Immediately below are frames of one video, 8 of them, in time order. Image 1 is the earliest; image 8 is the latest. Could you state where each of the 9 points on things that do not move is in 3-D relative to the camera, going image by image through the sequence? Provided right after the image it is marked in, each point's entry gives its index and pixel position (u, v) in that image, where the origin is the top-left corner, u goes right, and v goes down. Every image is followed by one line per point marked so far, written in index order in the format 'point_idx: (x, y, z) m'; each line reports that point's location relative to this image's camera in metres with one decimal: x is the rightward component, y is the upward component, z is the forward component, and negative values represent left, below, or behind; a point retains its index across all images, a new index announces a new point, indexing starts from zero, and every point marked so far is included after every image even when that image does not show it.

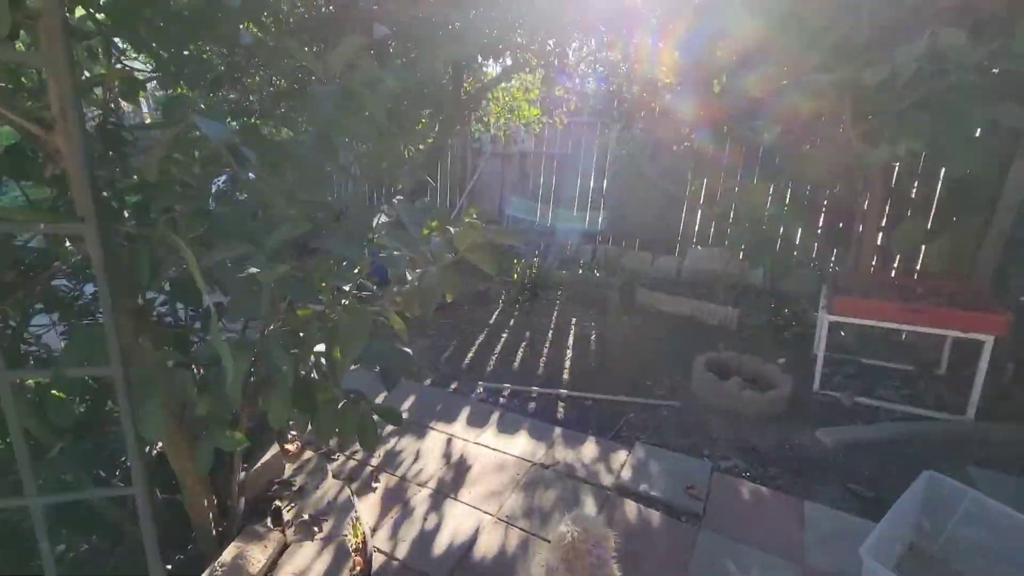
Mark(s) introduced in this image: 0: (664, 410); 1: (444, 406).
0: (+0.8, -0.7, +2.7) m
1: (-0.4, -0.6, +2.7) m
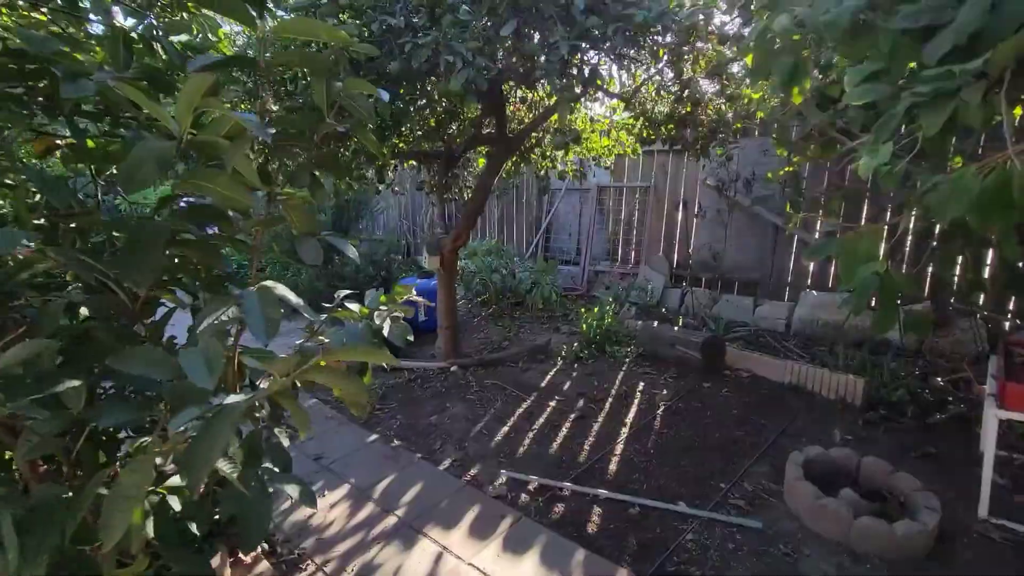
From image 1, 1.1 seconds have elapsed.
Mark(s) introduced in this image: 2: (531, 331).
0: (+0.9, -1.0, +2.0) m
1: (-0.3, -1.0, +2.2) m
2: (+0.2, -0.4, +4.5) m
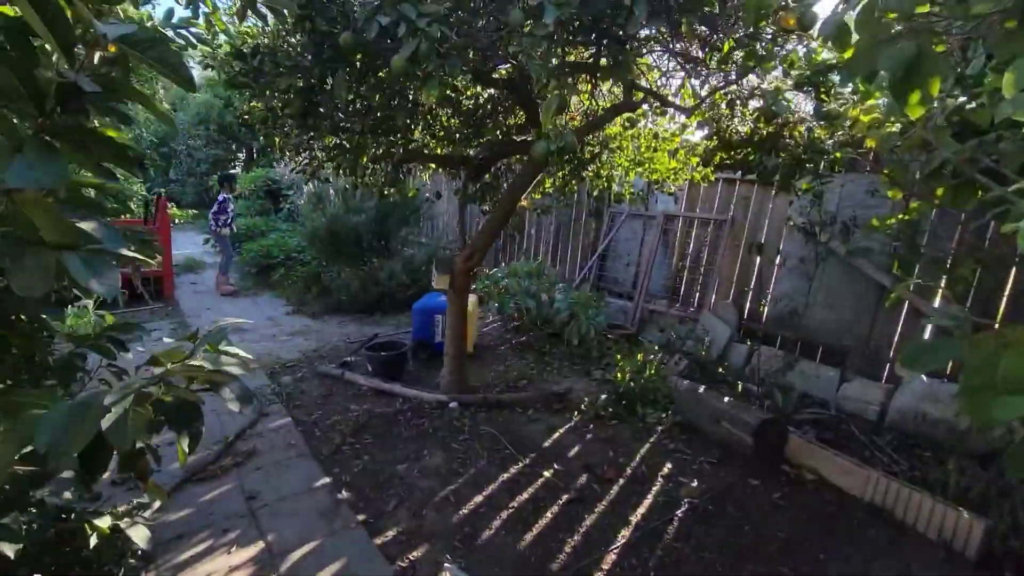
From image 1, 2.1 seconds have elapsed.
0: (+0.6, -1.3, +1.3) m
1: (-0.5, -1.1, +1.7) m
2: (+0.4, -0.7, +4.0) m
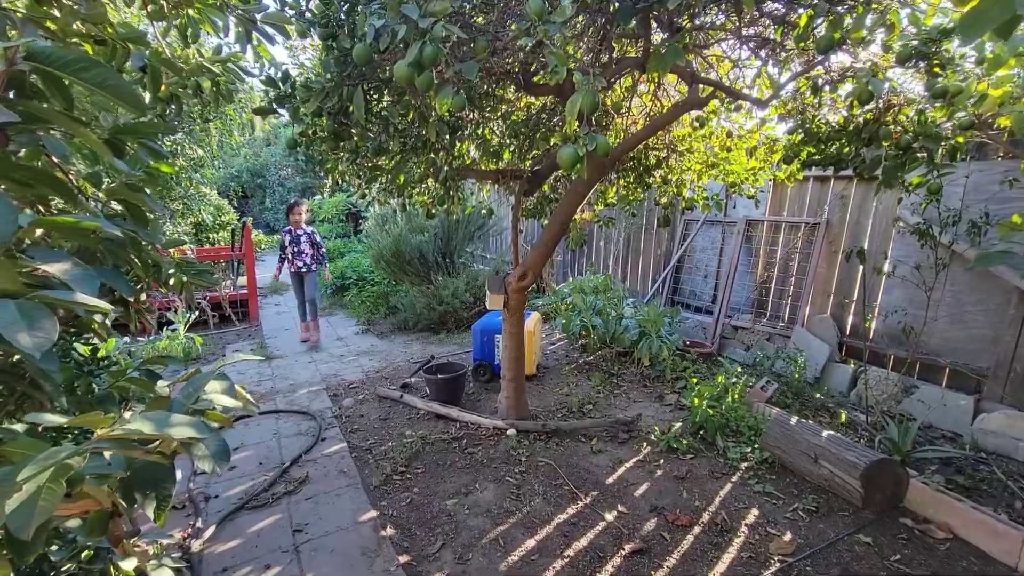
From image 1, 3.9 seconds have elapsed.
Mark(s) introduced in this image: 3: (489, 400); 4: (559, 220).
0: (+0.7, -1.3, +1.0) m
1: (-0.4, -1.2, +1.6) m
2: (+0.8, -0.8, +3.7) m
3: (-0.2, -0.8, +3.6) m
4: (+0.3, +0.4, +2.8) m
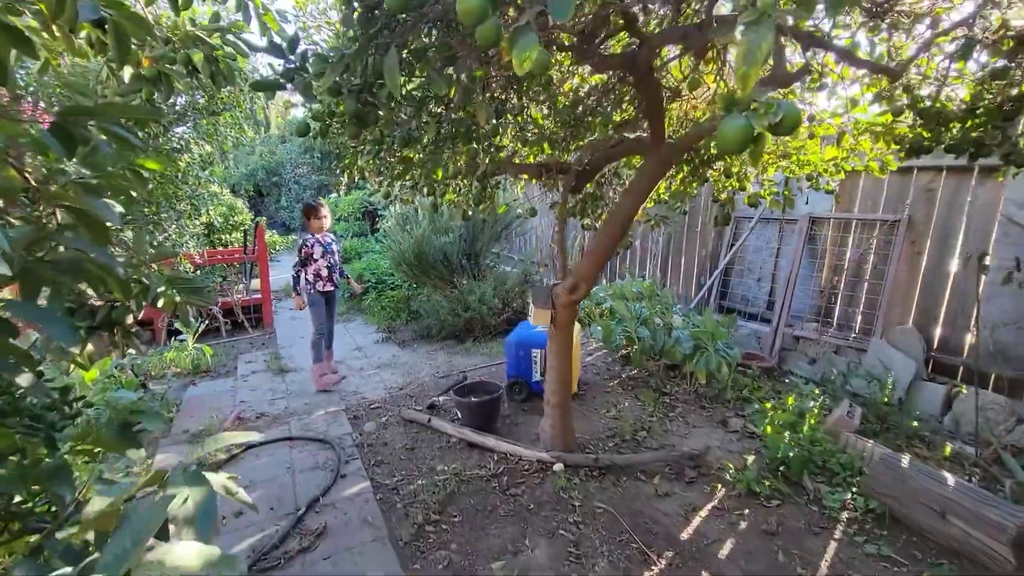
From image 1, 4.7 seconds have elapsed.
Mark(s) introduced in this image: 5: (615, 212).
0: (+0.9, -1.4, +0.6) m
1: (-0.2, -1.3, +1.2) m
2: (+1.1, -0.9, +3.2) m
3: (+0.1, -0.9, +3.1) m
4: (+0.5, +0.3, +2.4) m
5: (+0.5, +0.4, +2.4) m
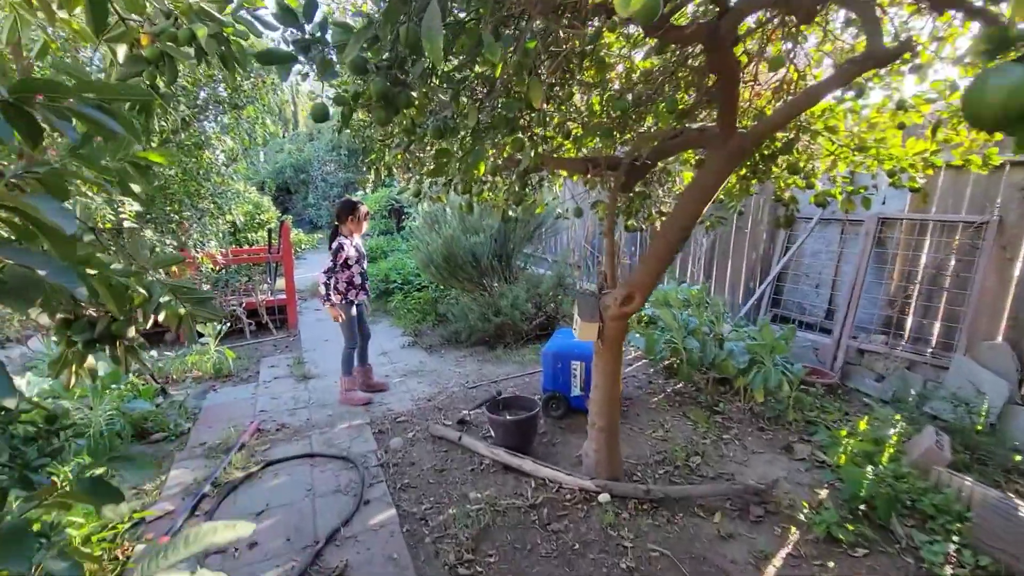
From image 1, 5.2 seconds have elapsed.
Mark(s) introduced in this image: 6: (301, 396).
0: (+1.0, -1.5, +0.2) m
1: (0.0, -1.3, +0.9) m
2: (+1.3, -0.9, +2.9) m
3: (+0.3, -0.9, +2.9) m
4: (+0.7, +0.3, +2.1) m
5: (+0.7, +0.3, +2.1) m
6: (-1.5, -0.8, +3.6) m
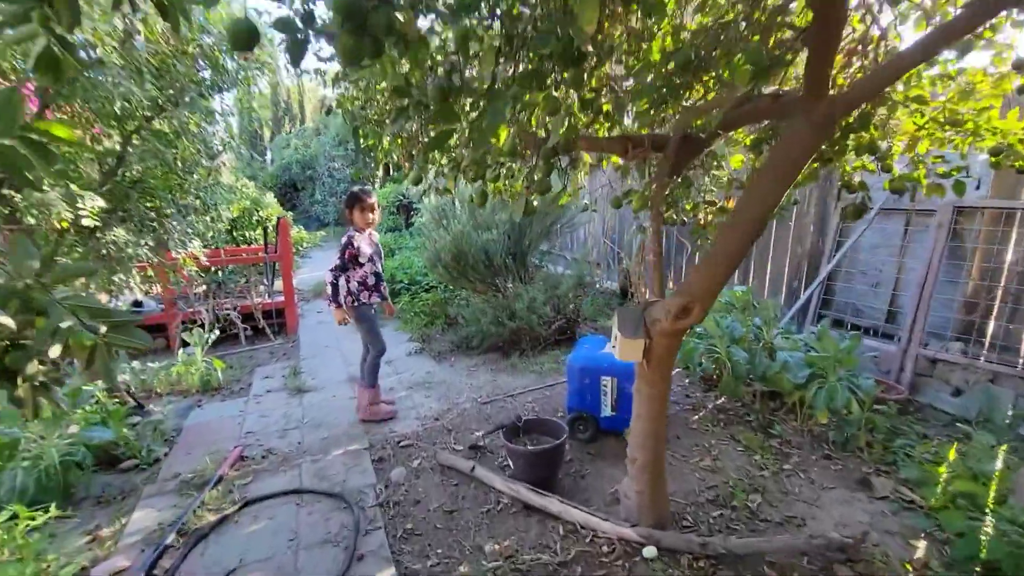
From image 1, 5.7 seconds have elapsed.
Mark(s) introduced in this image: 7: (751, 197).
0: (+1.0, -1.5, -0.2) m
1: (0.0, -1.3, +0.5) m
2: (+1.4, -0.9, +2.4) m
3: (+0.4, -0.9, +2.4) m
4: (+0.8, +0.2, +1.6) m
5: (+0.8, +0.3, +1.6) m
6: (-1.4, -0.8, +3.2) m
7: (+0.8, +0.3, +1.6) m
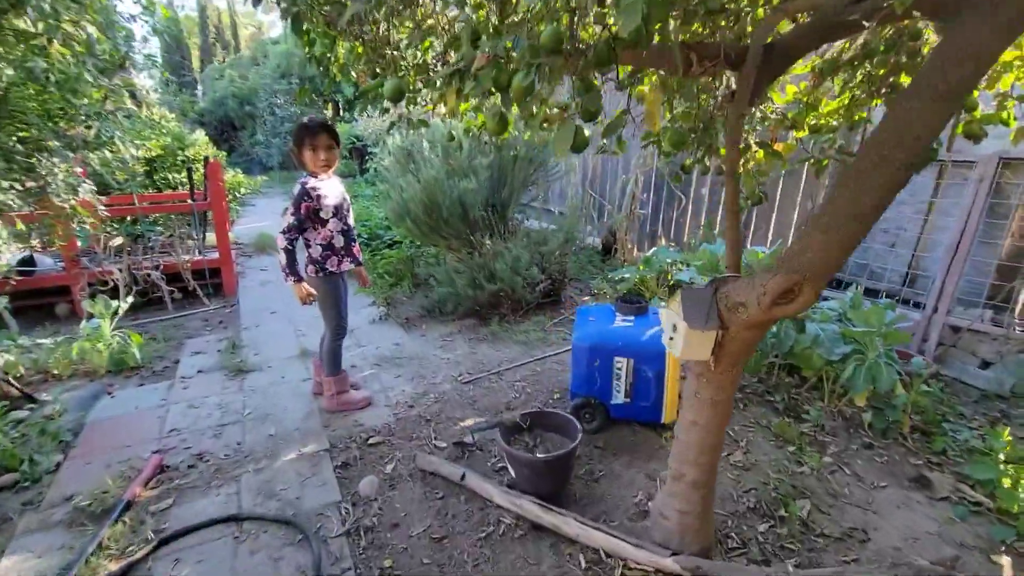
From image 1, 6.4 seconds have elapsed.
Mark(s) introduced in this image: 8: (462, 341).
0: (+1.2, -1.6, -0.5) m
1: (+0.2, -1.4, +0.1) m
2: (+1.4, -0.8, +2.1) m
3: (+0.4, -0.8, +2.0) m
4: (+0.9, +0.3, +1.1) m
5: (+0.8, +0.3, +1.1) m
6: (-1.5, -0.6, +2.6) m
7: (+0.9, +0.4, +1.1) m
8: (-0.3, -0.4, +3.4) m
